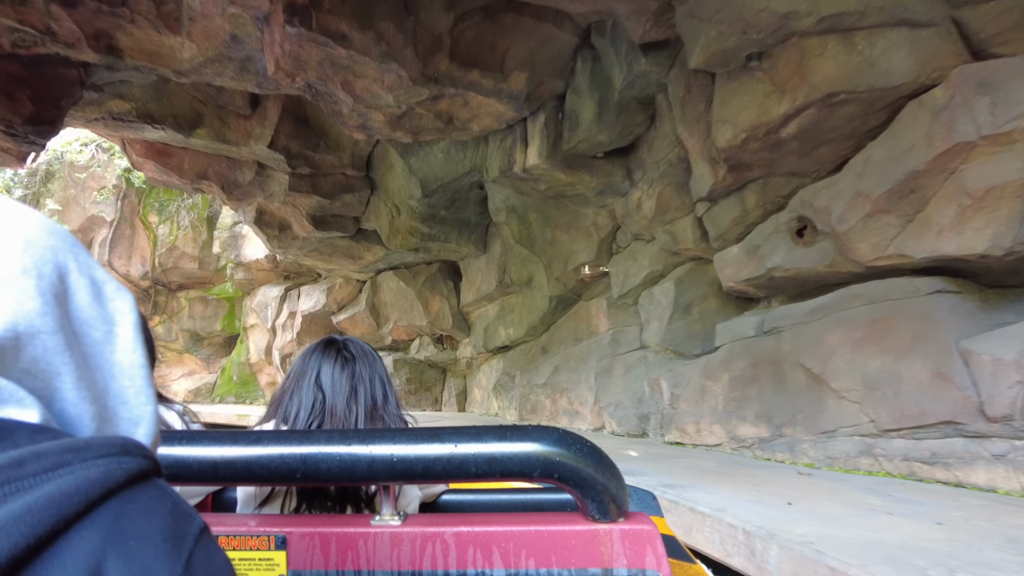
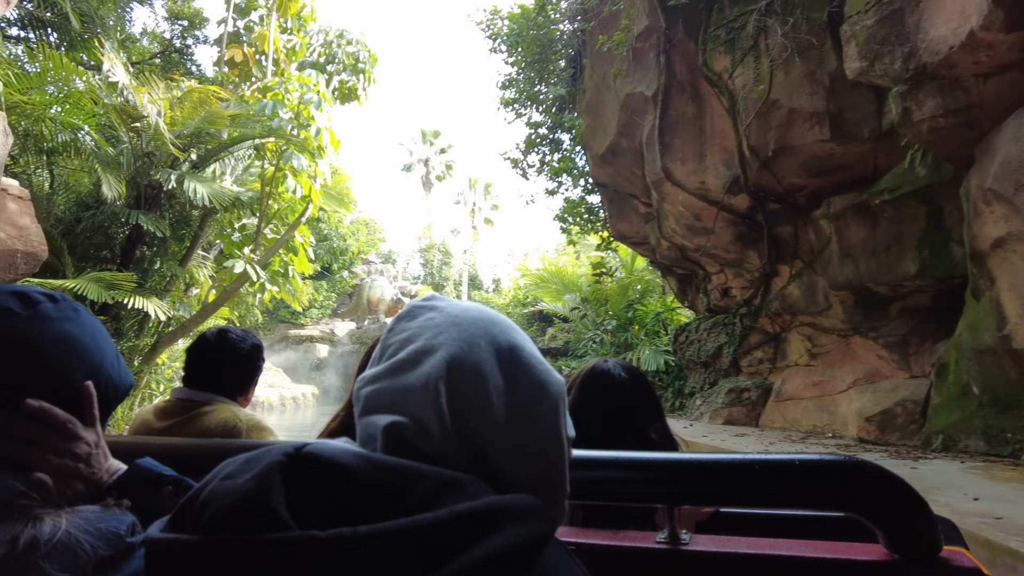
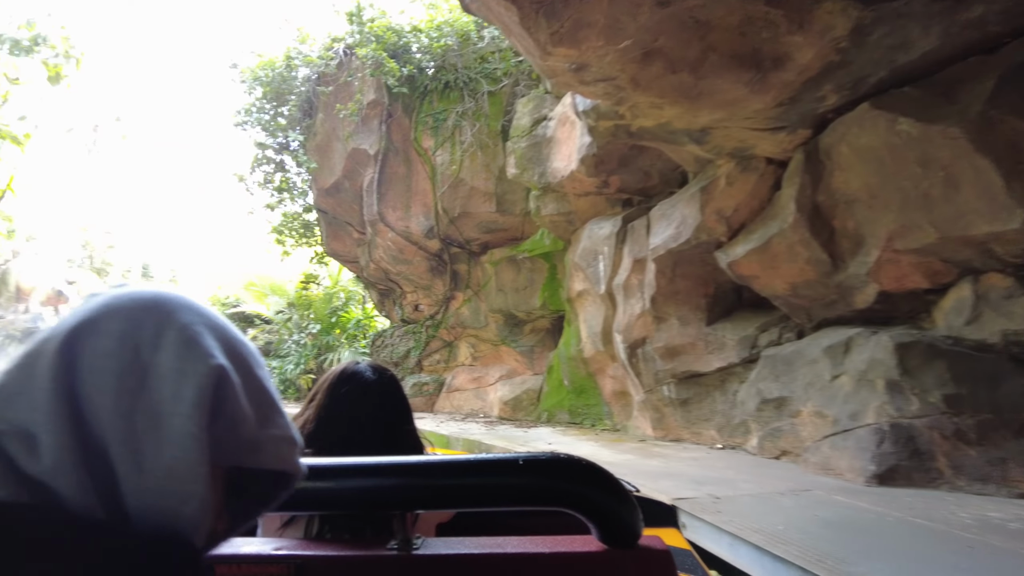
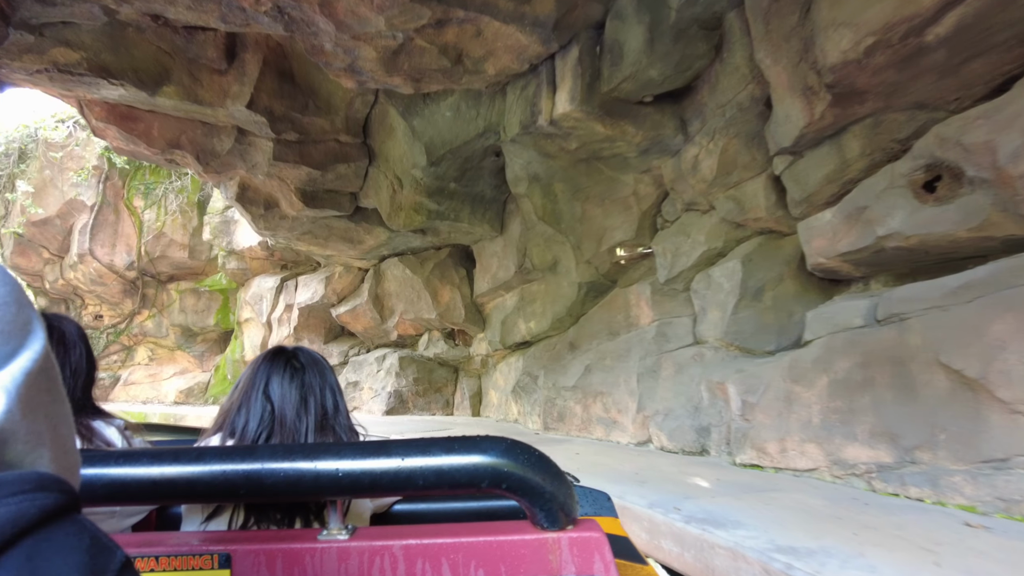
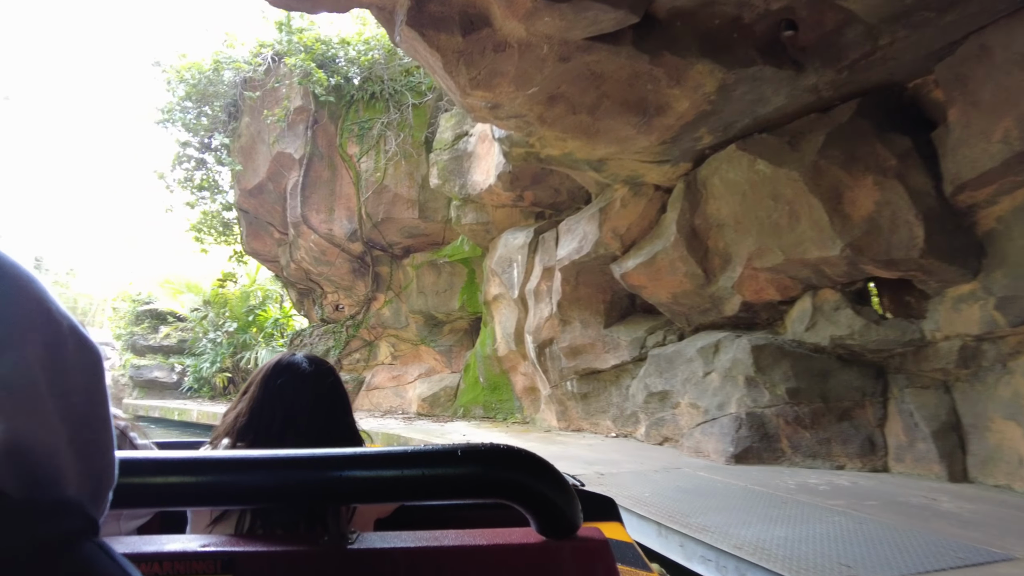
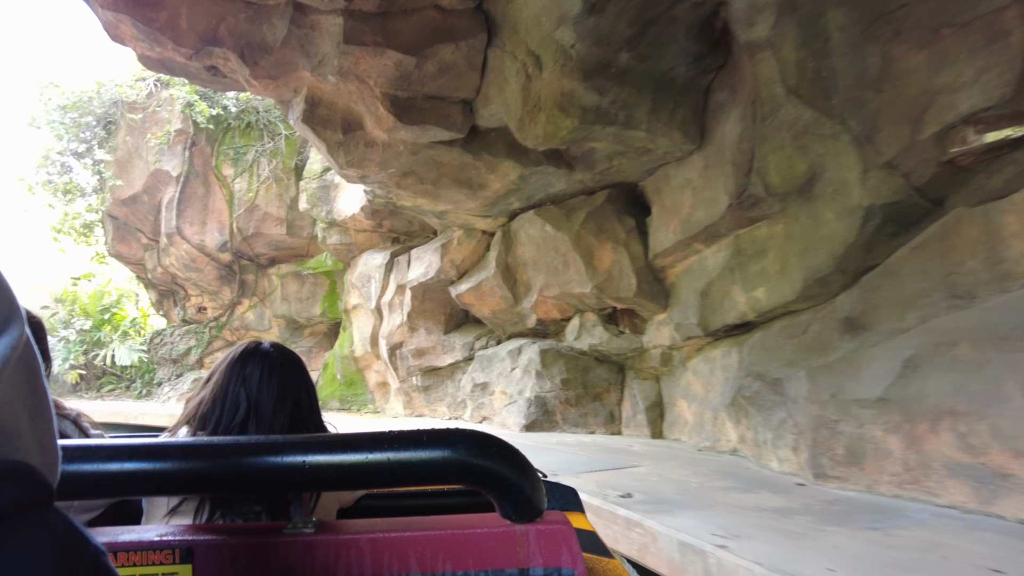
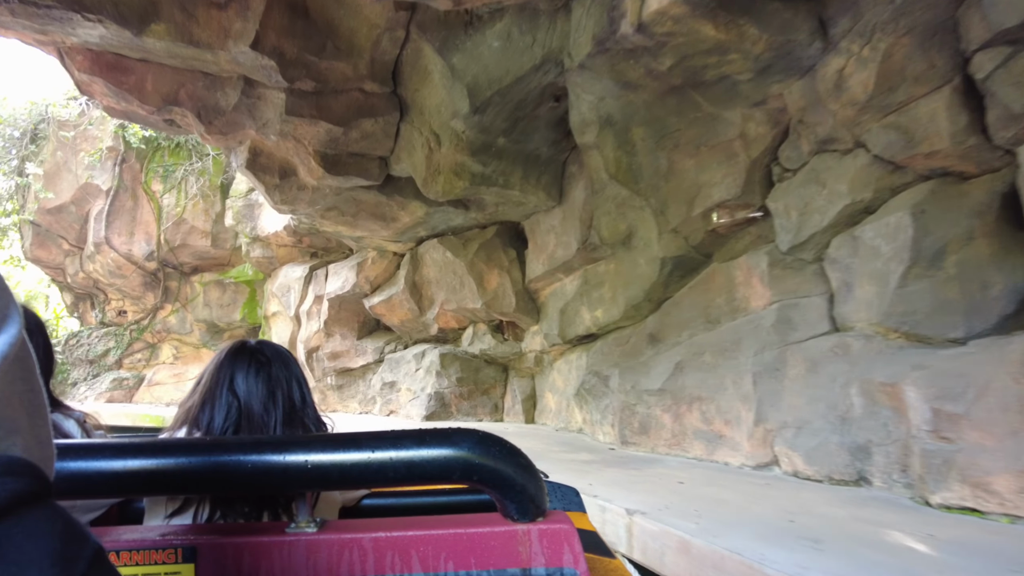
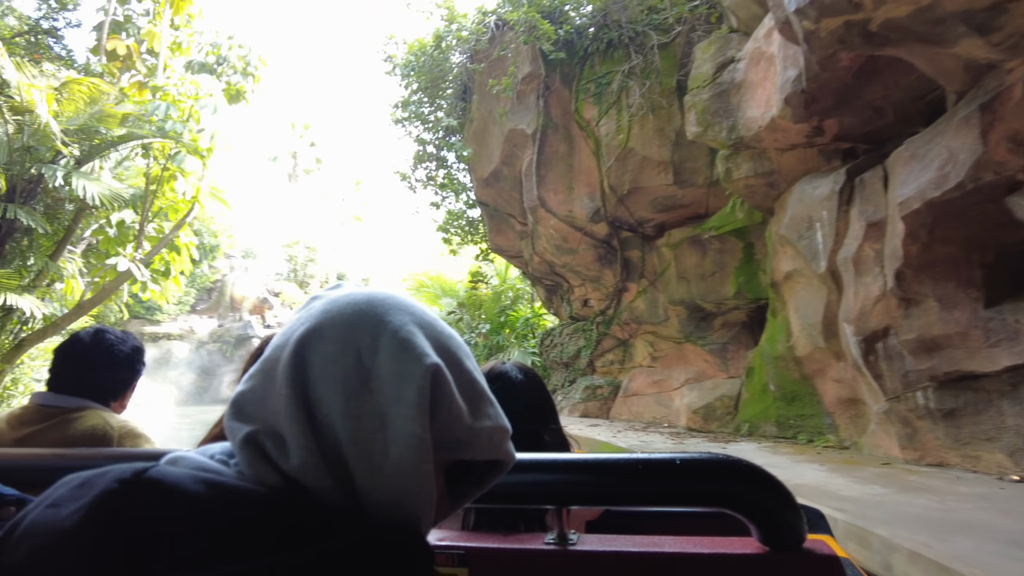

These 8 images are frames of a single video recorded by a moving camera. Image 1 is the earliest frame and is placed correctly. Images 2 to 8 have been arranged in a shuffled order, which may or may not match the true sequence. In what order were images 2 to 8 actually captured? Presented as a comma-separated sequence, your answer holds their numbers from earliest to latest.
4, 7, 6, 5, 3, 8, 2
